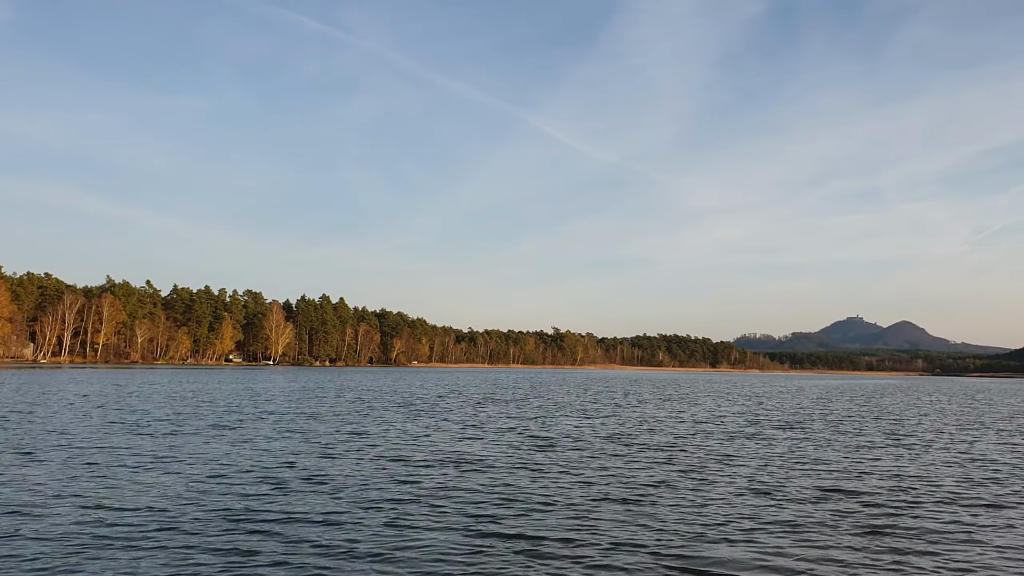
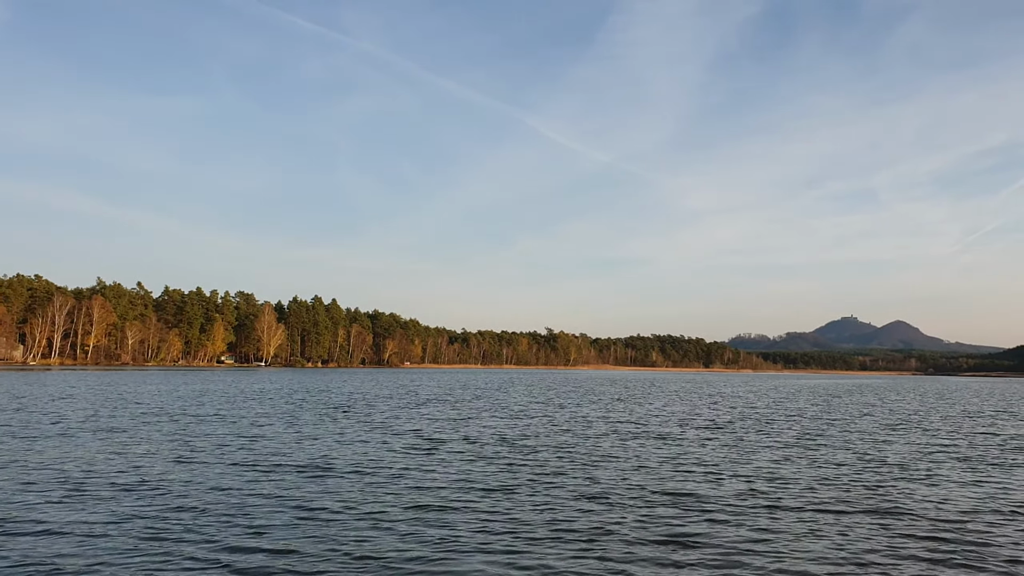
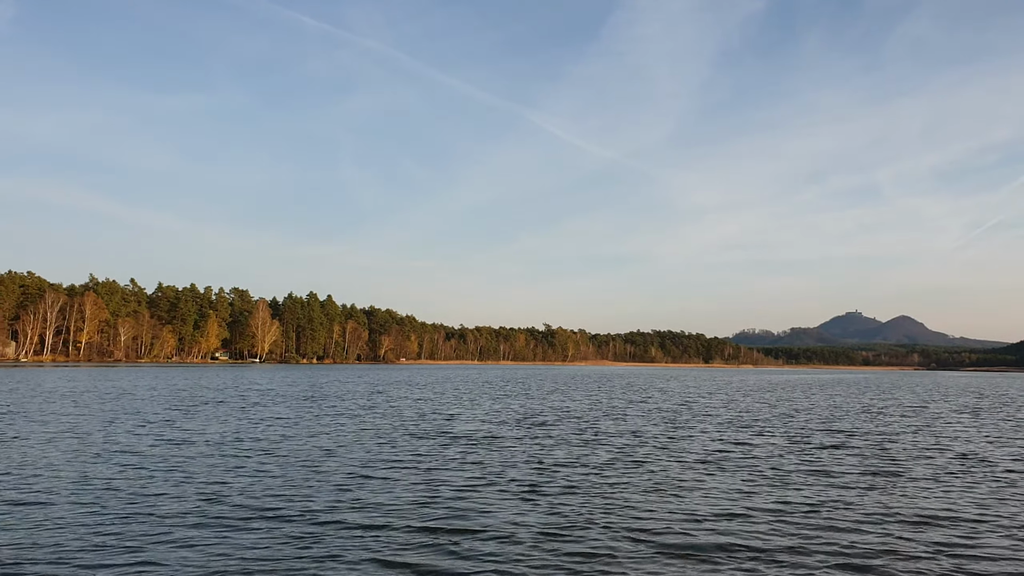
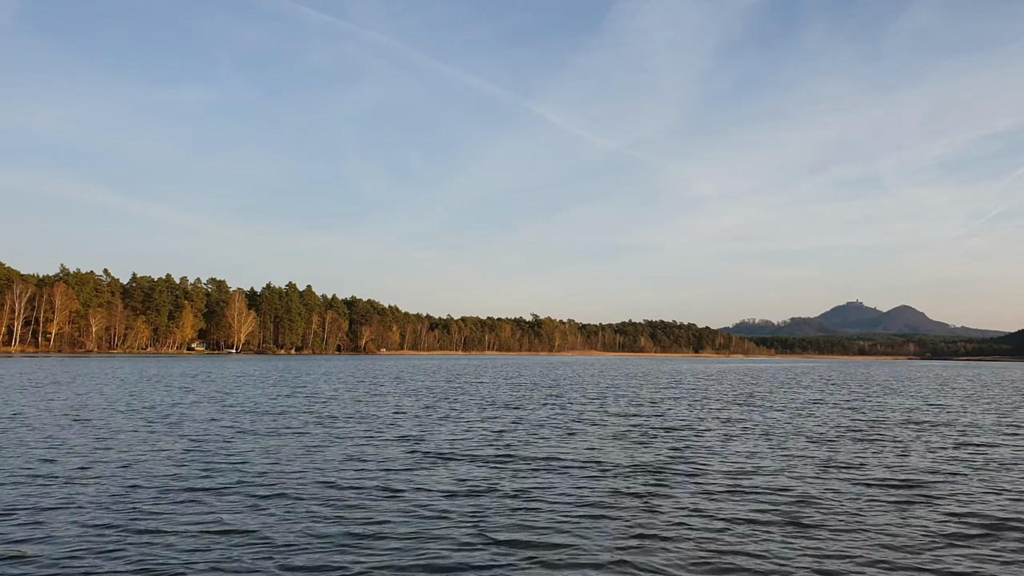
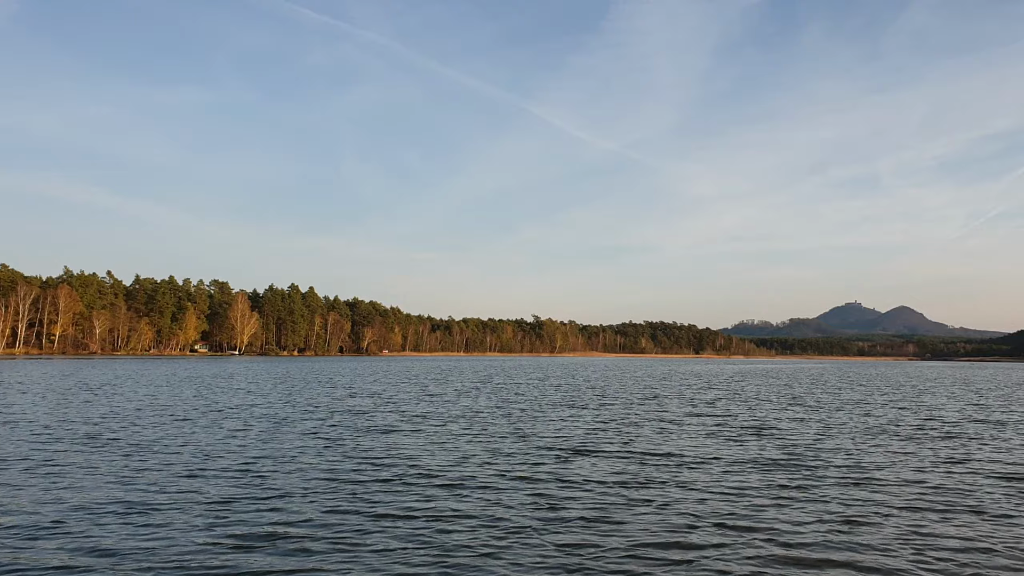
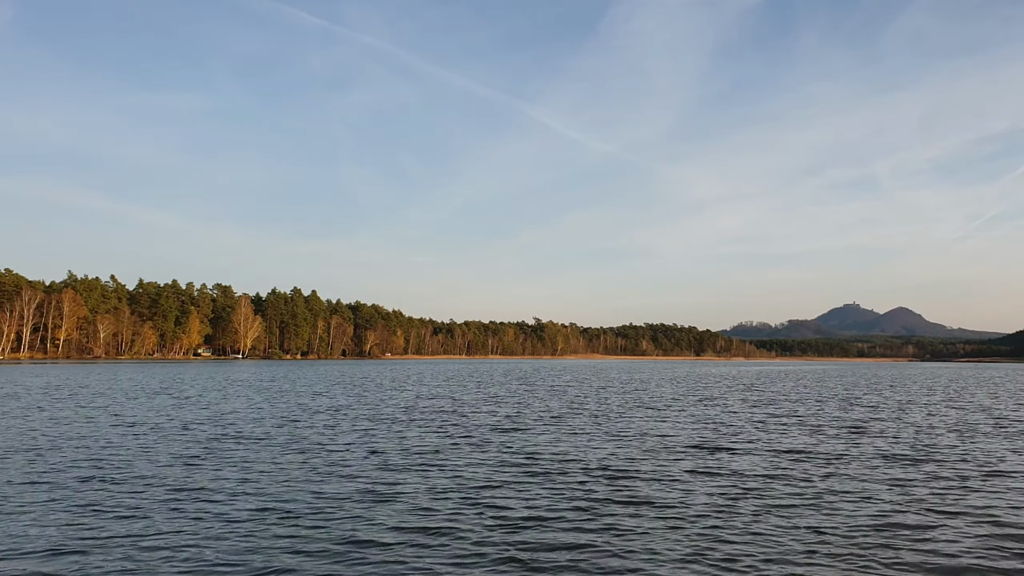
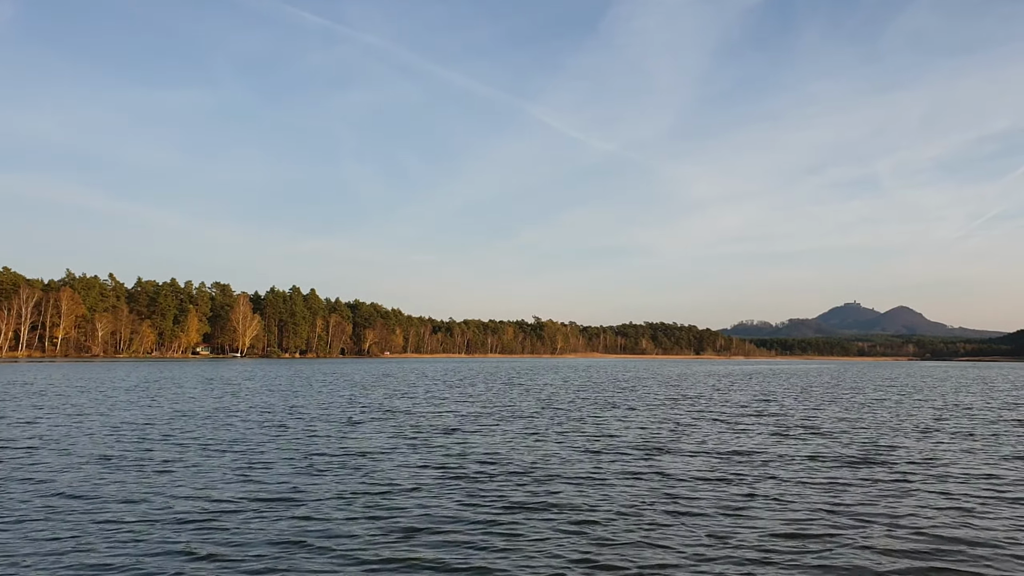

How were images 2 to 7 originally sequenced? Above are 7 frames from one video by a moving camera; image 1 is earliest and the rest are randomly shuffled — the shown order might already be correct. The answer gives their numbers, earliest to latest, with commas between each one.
2, 3, 6, 7, 5, 4
